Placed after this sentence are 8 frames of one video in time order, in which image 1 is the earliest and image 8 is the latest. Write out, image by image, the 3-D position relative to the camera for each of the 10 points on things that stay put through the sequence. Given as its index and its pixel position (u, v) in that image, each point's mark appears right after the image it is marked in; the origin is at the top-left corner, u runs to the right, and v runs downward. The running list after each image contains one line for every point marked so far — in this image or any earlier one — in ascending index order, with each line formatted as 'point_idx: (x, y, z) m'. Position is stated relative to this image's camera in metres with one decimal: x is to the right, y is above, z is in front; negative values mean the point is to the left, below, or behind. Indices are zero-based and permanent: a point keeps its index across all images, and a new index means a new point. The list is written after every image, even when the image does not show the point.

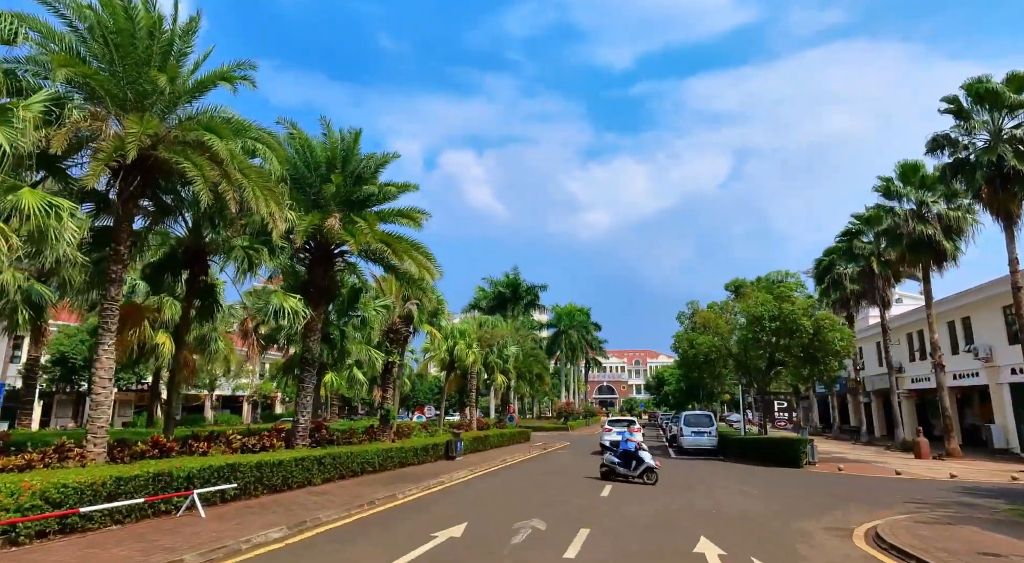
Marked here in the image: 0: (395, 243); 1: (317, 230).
0: (-3.1, +1.1, +15.8) m
1: (-4.9, +1.4, +14.9) m
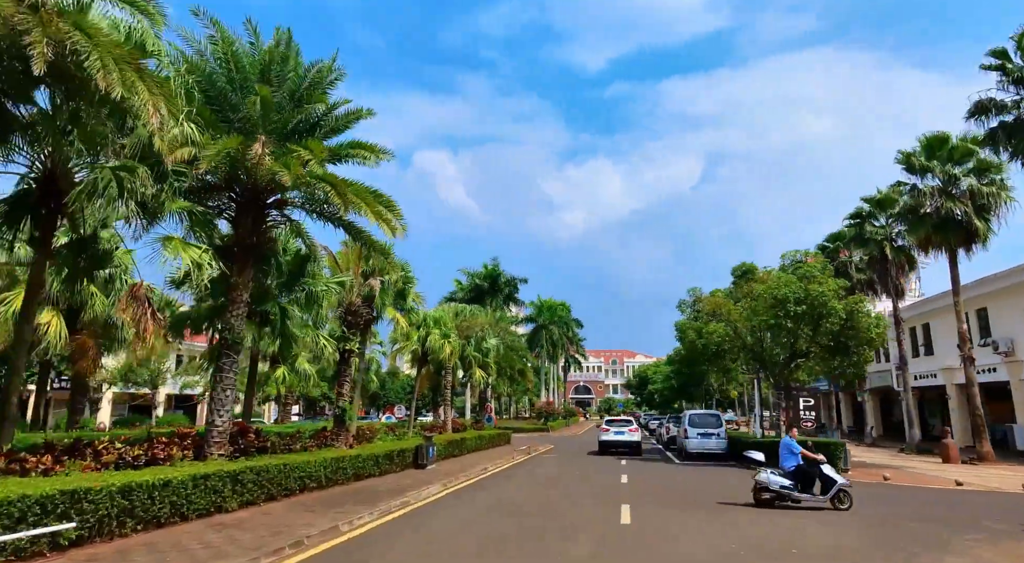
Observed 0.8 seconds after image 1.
0: (-3.3, +1.9, +12.0) m
1: (-5.1, +2.2, +11.1) m
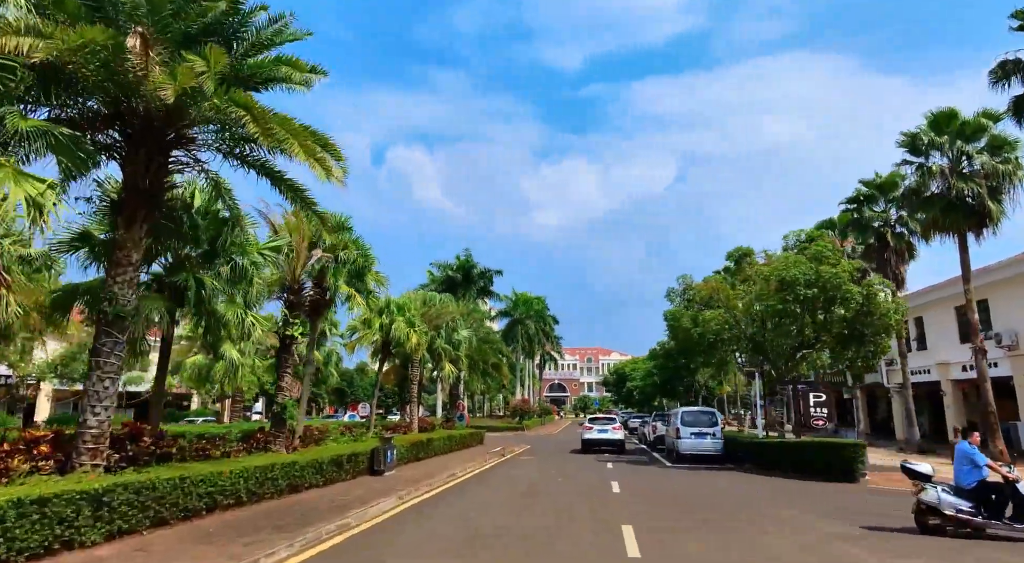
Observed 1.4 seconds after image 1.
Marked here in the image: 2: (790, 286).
0: (-3.7, +2.6, +9.2) m
1: (-5.4, +2.9, +8.2) m
2: (+8.5, -0.1, +18.3) m
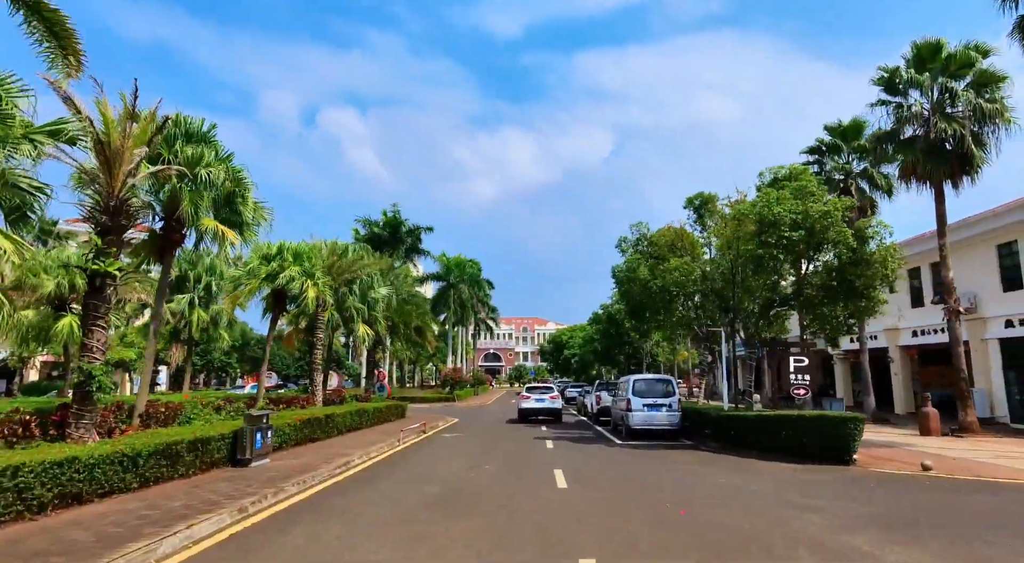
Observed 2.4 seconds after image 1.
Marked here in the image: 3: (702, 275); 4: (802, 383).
0: (-4.7, +3.7, +4.6) m
1: (-6.2, +4.0, +3.4) m
2: (+6.5, +1.4, +15.1) m
3: (+5.6, +0.2, +17.9) m
4: (+7.2, -2.5, +15.0) m
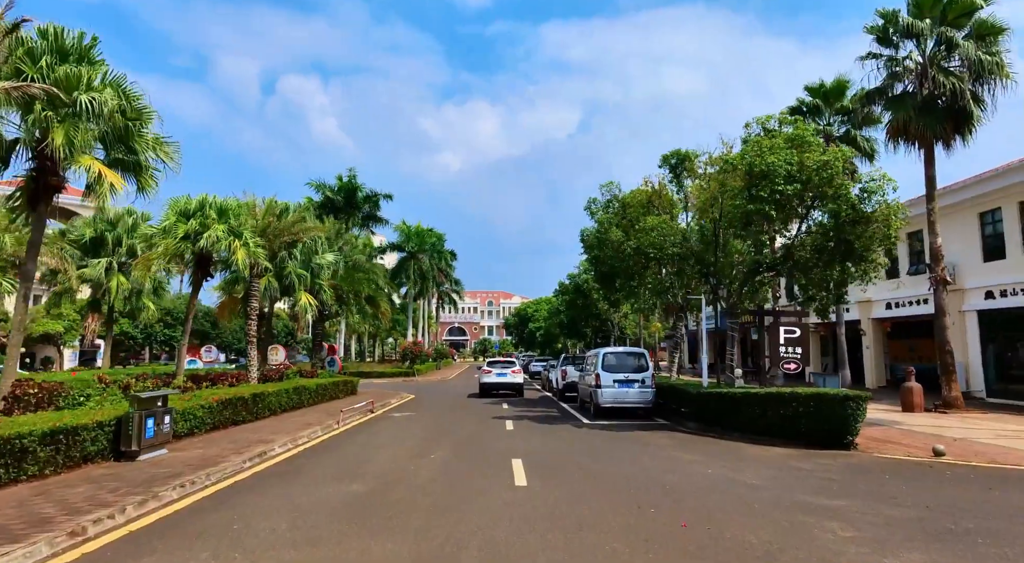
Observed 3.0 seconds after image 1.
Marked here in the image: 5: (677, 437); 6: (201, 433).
0: (-5.0, +4.2, +2.1) m
1: (-6.5, +4.5, +0.8) m
2: (+5.6, +2.2, +13.3) m
3: (+4.5, +1.2, +16.0) m
4: (+6.2, -1.7, +13.3) m
5: (+3.5, -3.3, +12.9) m
6: (-6.5, -3.1, +12.6) m
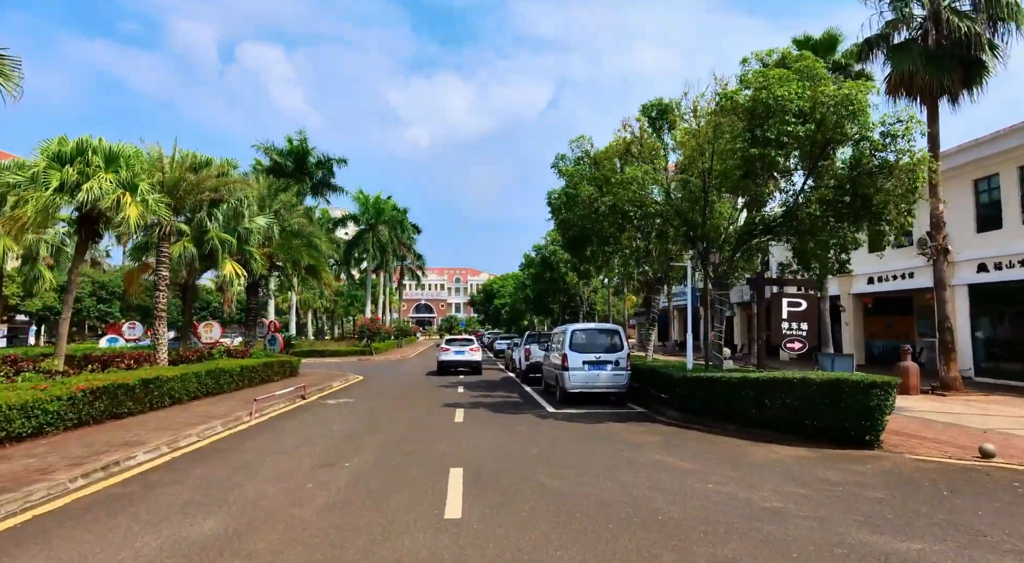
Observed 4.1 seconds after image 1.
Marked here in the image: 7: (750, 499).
0: (-5.3, +4.5, -0.9) m
1: (-6.7, +4.8, -2.3) m
2: (+4.6, +2.9, +10.9) m
3: (+3.4, +2.0, +13.6) m
4: (+5.3, -1.0, +11.1) m
5: (+2.6, -2.6, +10.6) m
6: (-7.4, -2.4, +9.8) m
7: (+2.5, -2.3, +6.4) m
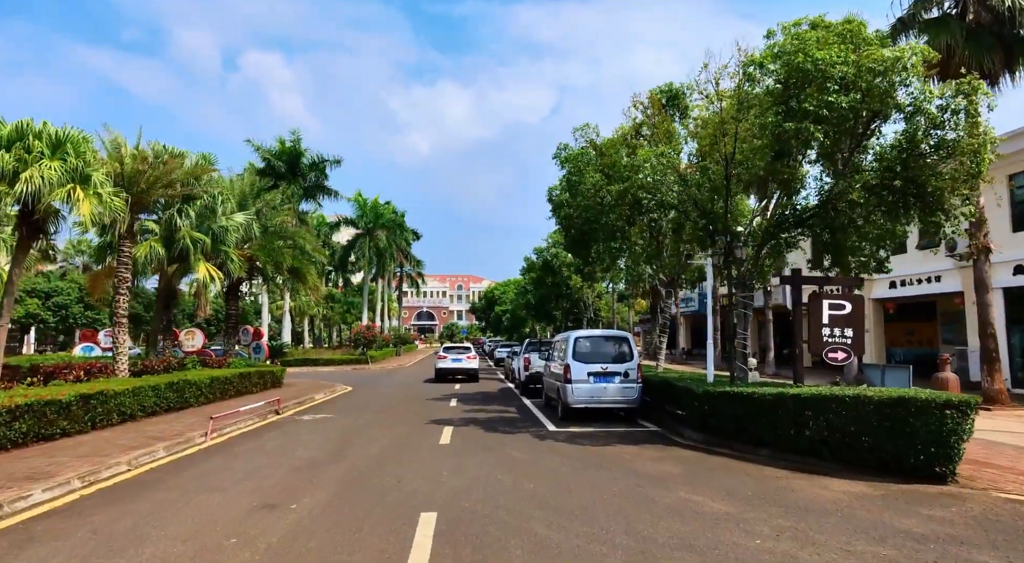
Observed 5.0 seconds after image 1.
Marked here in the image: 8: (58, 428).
0: (-5.5, +4.7, -2.4) m
1: (-6.9, +4.9, -3.8) m
2: (+4.5, +2.9, +9.2) m
3: (+3.3, +2.0, +12.0) m
4: (+5.2, -0.9, +9.5) m
5: (+2.4, -2.6, +8.9) m
6: (-7.5, -2.4, +8.2) m
7: (+2.4, -2.2, +4.8) m
8: (-7.6, -2.5, +10.2) m
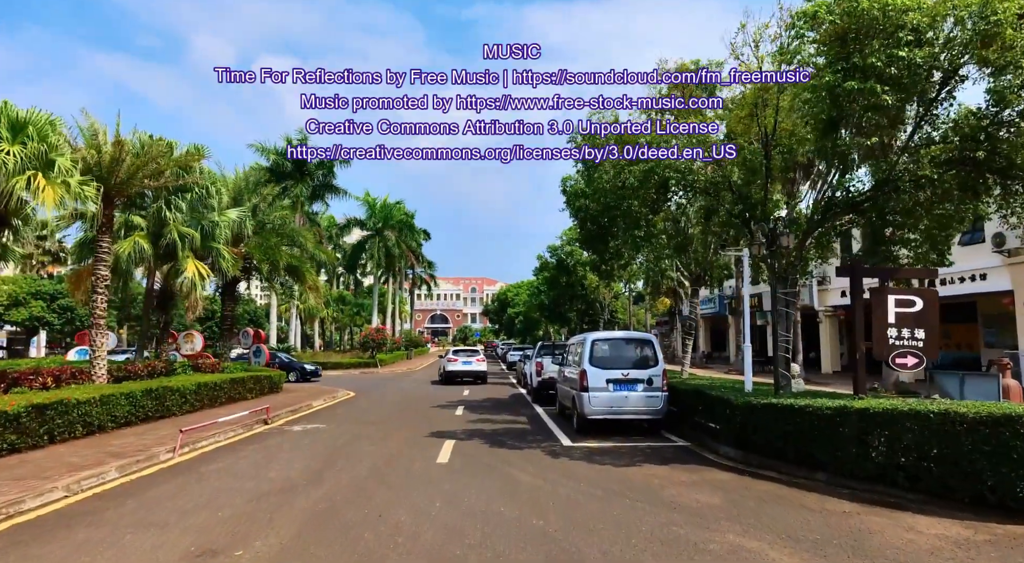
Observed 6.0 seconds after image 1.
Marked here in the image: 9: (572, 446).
0: (-5.7, +4.8, -3.7) m
1: (-7.2, +5.1, -5.0) m
2: (+4.6, +3.0, +7.8) m
3: (+3.5, +2.1, +10.5) m
4: (+5.3, -0.8, +7.9) m
5: (+2.5, -2.5, +7.5) m
6: (-7.4, -2.3, +6.9) m
7: (+2.4, -2.1, +3.3) m
8: (-7.5, -2.4, +8.9) m
9: (+1.1, -2.9, +10.7) m
